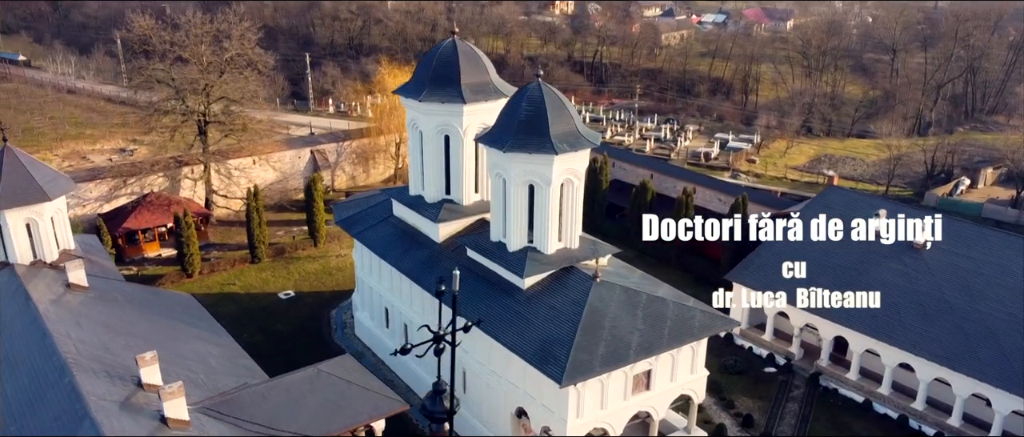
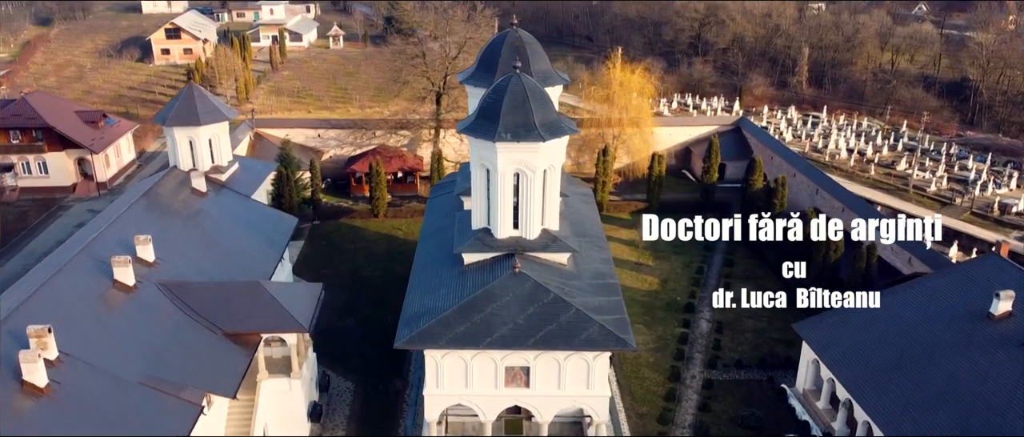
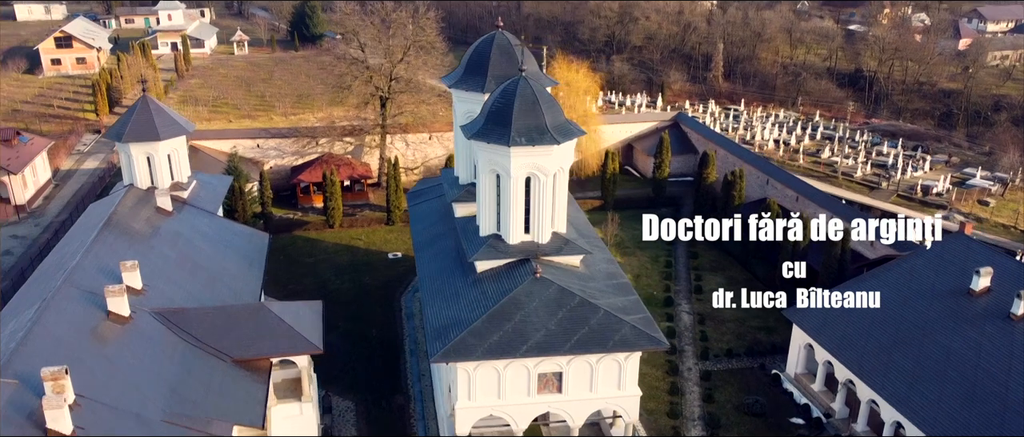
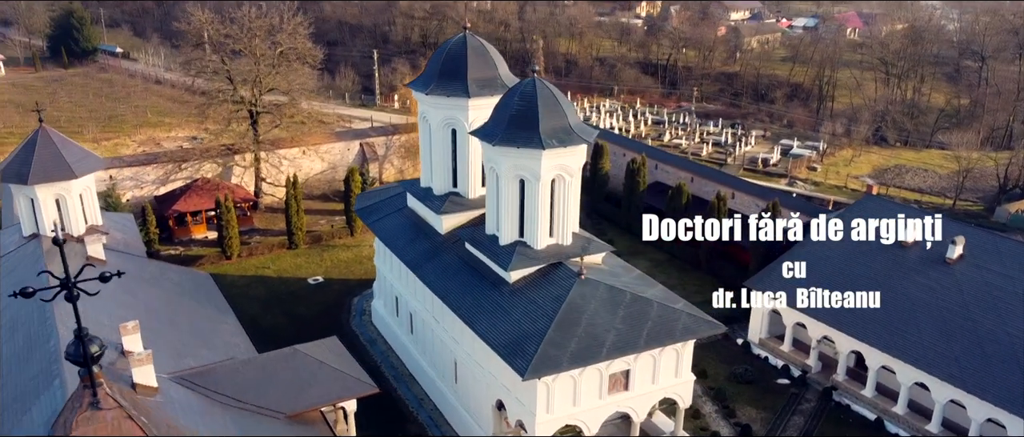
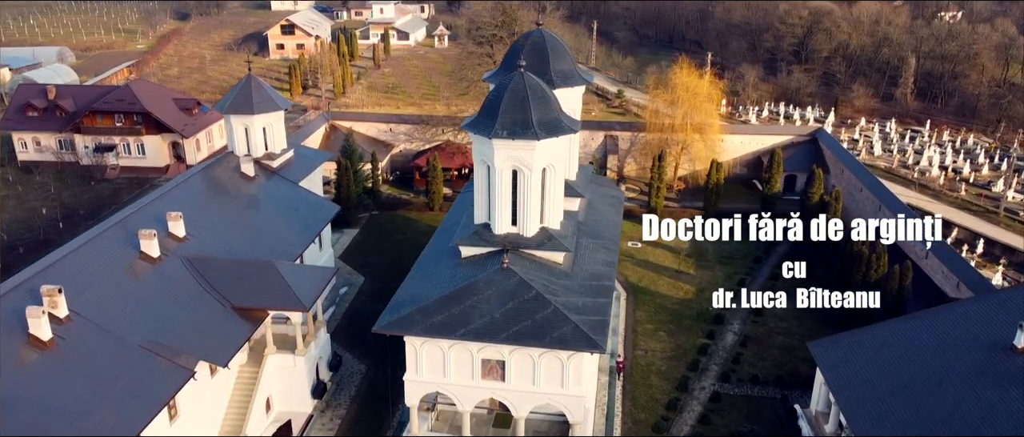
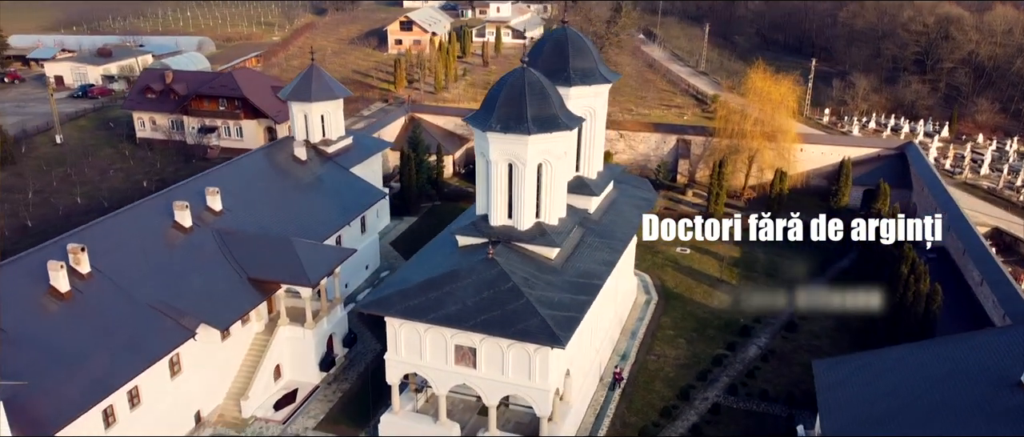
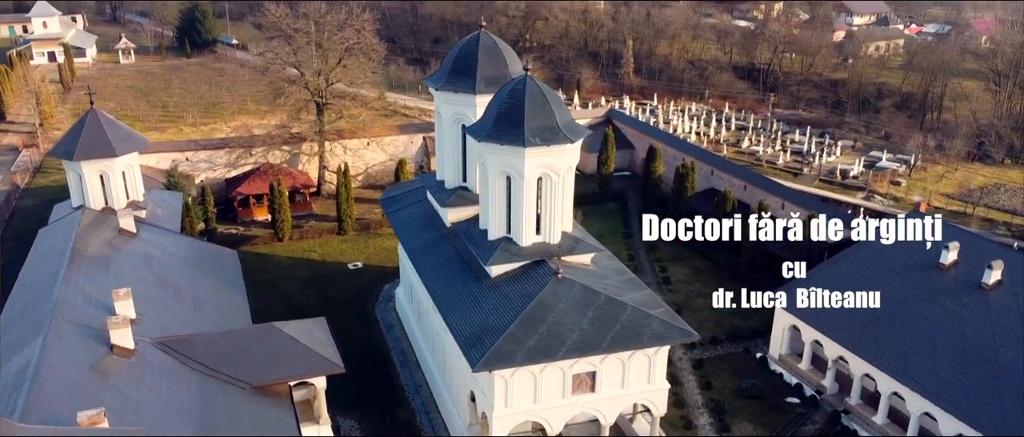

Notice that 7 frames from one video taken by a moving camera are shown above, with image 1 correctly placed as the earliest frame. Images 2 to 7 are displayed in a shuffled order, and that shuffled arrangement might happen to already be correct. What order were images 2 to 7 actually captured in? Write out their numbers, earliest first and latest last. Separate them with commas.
4, 7, 3, 2, 5, 6
